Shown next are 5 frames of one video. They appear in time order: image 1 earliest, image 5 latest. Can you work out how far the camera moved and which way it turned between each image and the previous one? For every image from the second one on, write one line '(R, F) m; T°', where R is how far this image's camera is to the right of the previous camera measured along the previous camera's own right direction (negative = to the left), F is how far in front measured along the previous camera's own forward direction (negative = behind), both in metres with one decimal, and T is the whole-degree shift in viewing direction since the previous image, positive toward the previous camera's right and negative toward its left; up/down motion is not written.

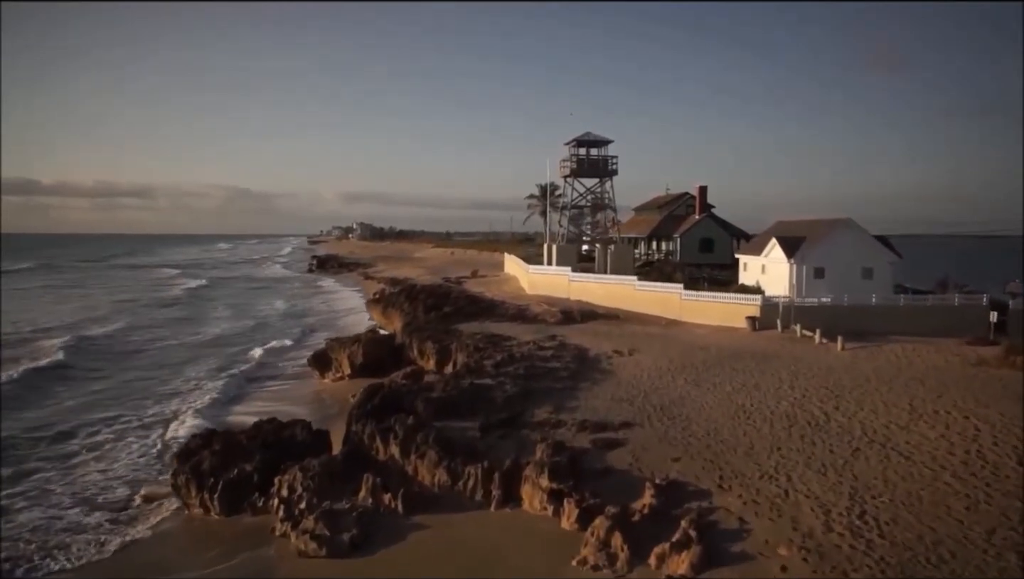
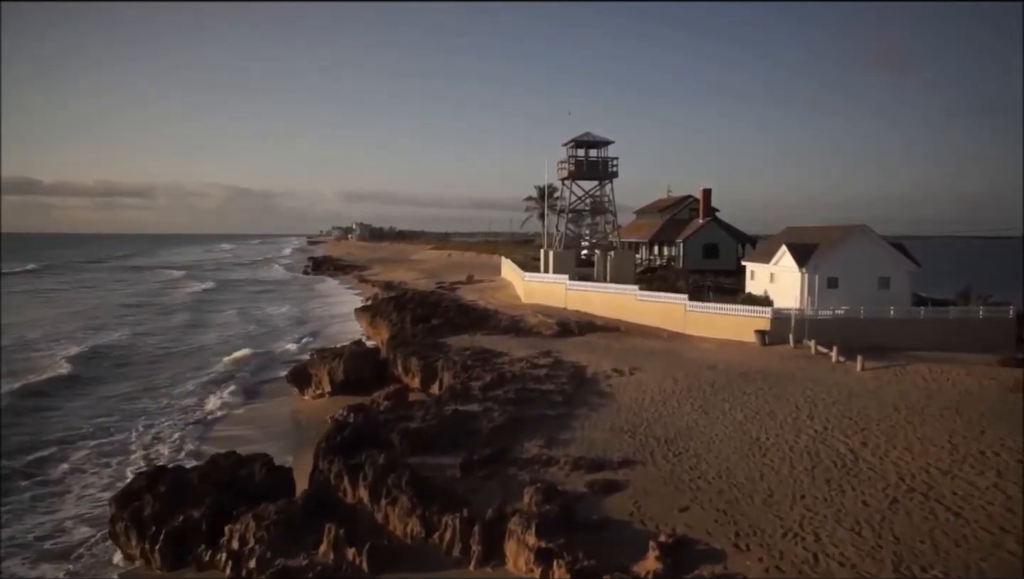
(+0.3, +1.8) m; 0°
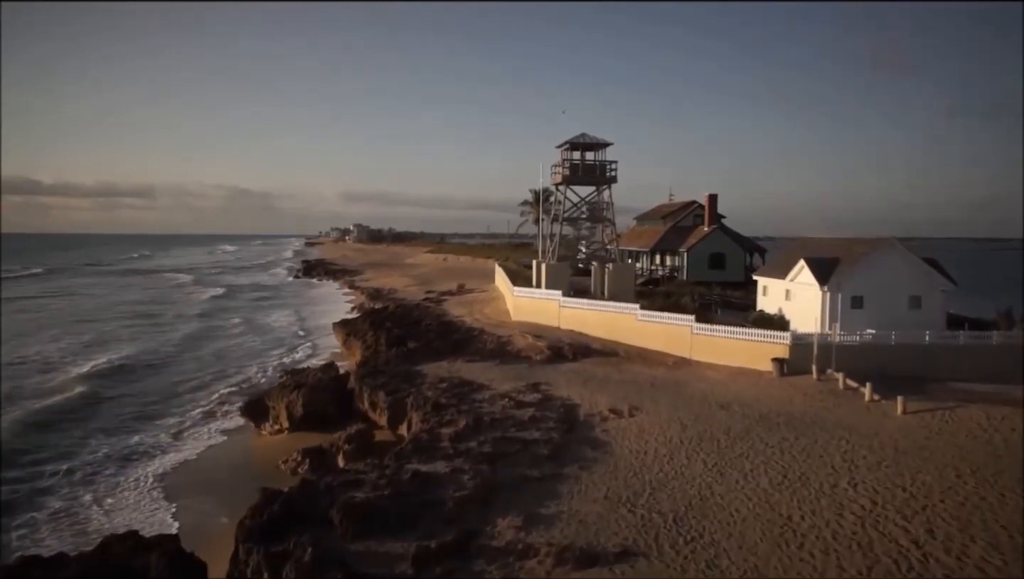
(+0.5, +3.0) m; 0°
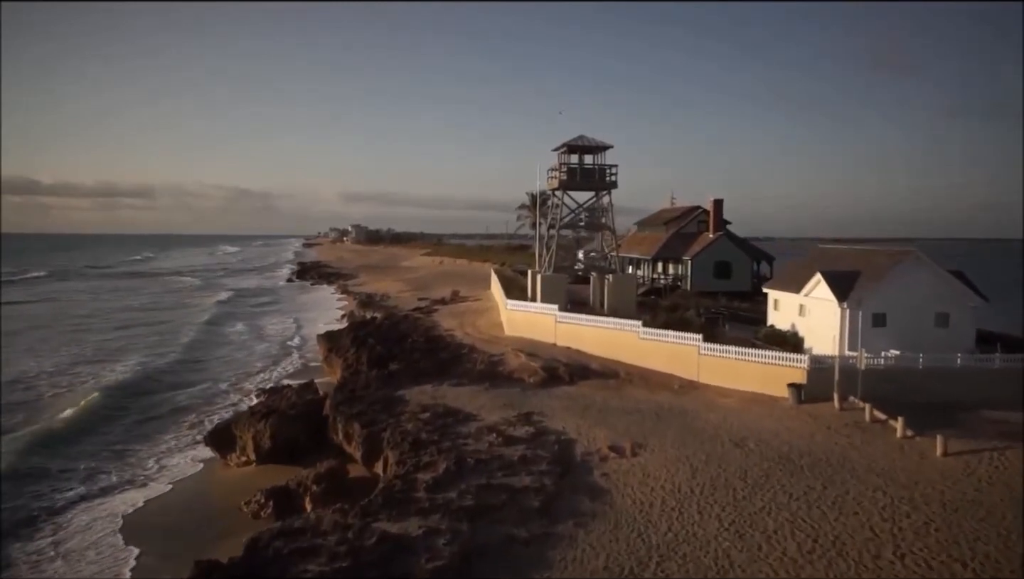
(+0.3, +2.0) m; 0°
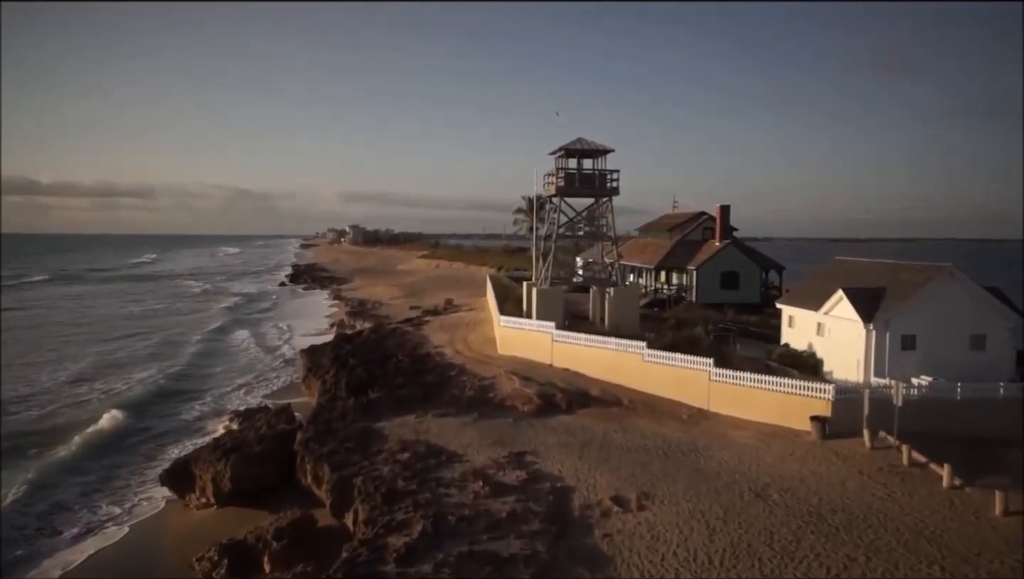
(+0.2, +2.1) m; 0°
